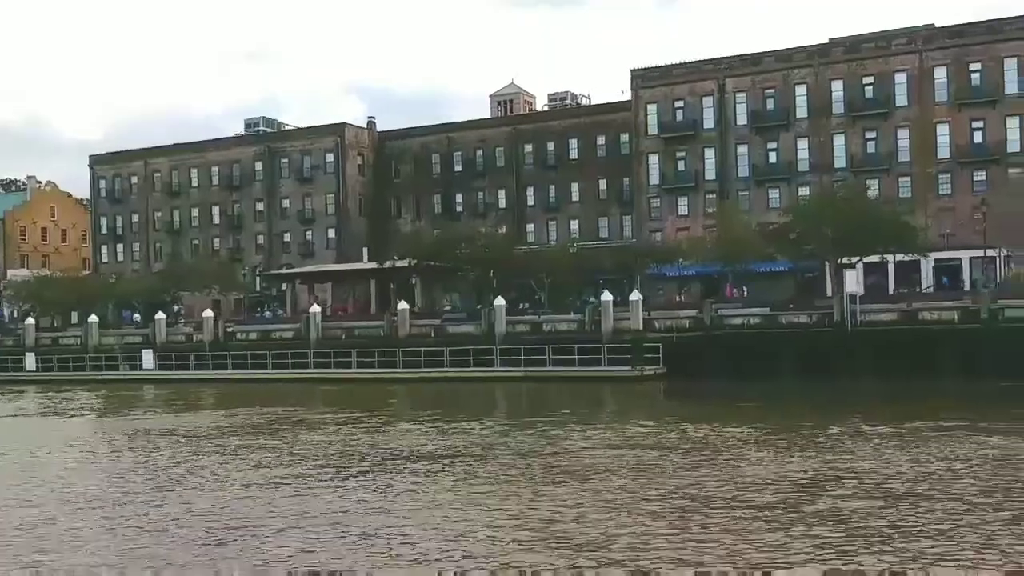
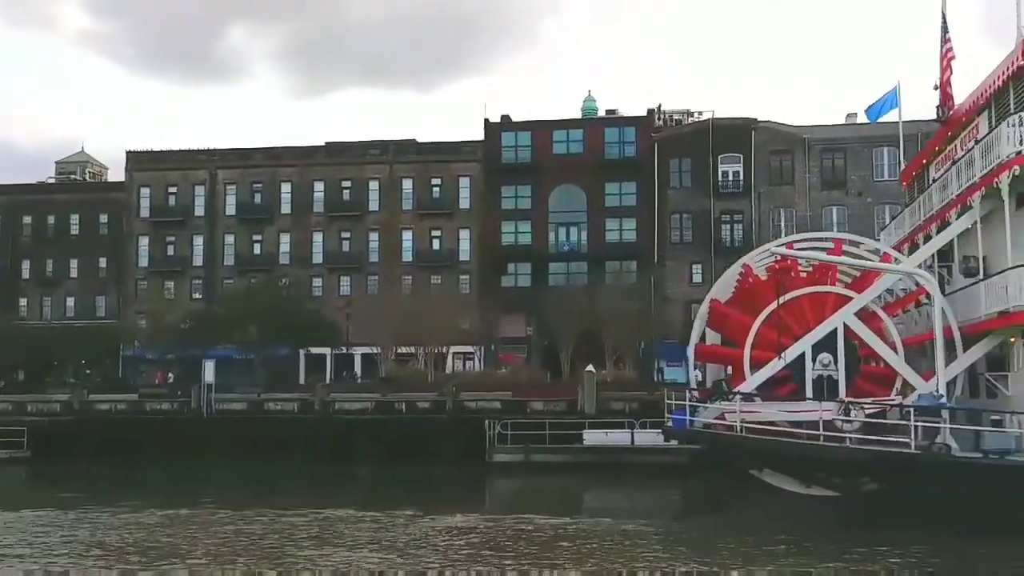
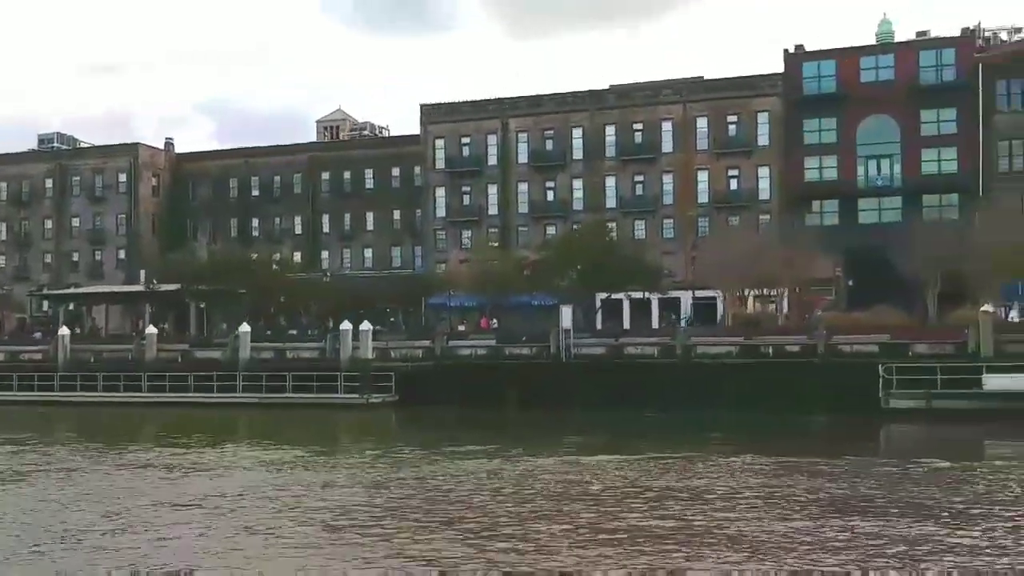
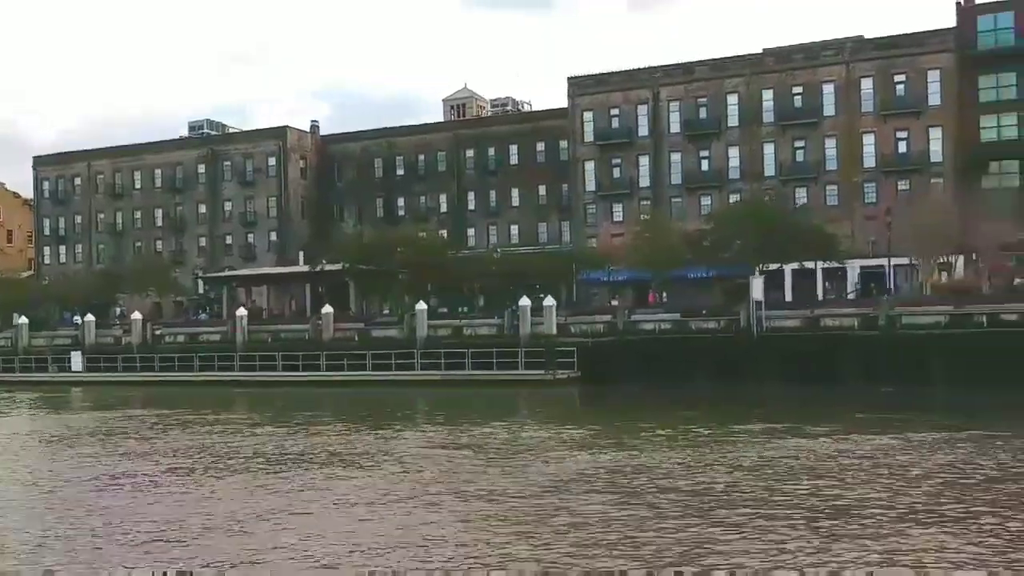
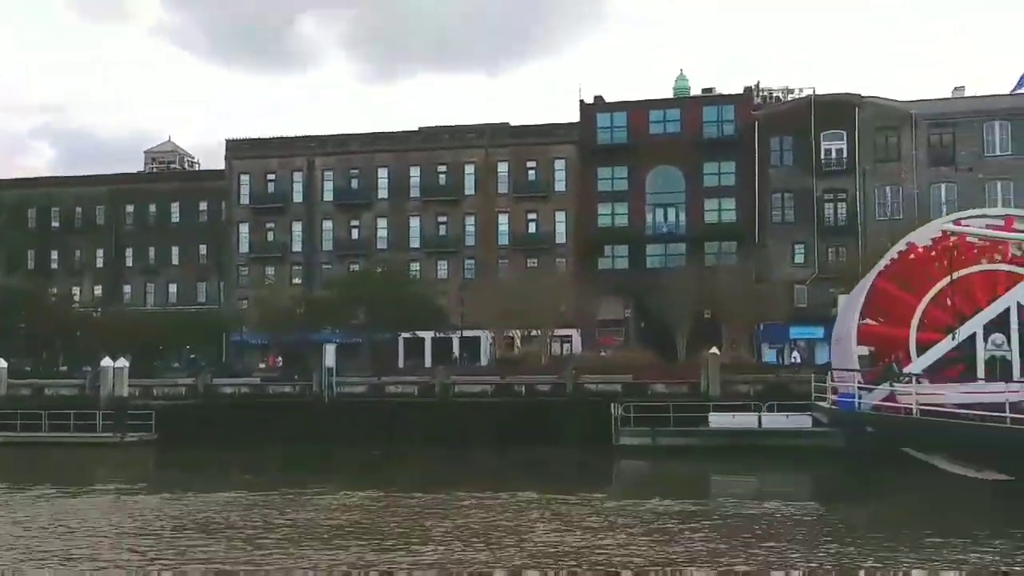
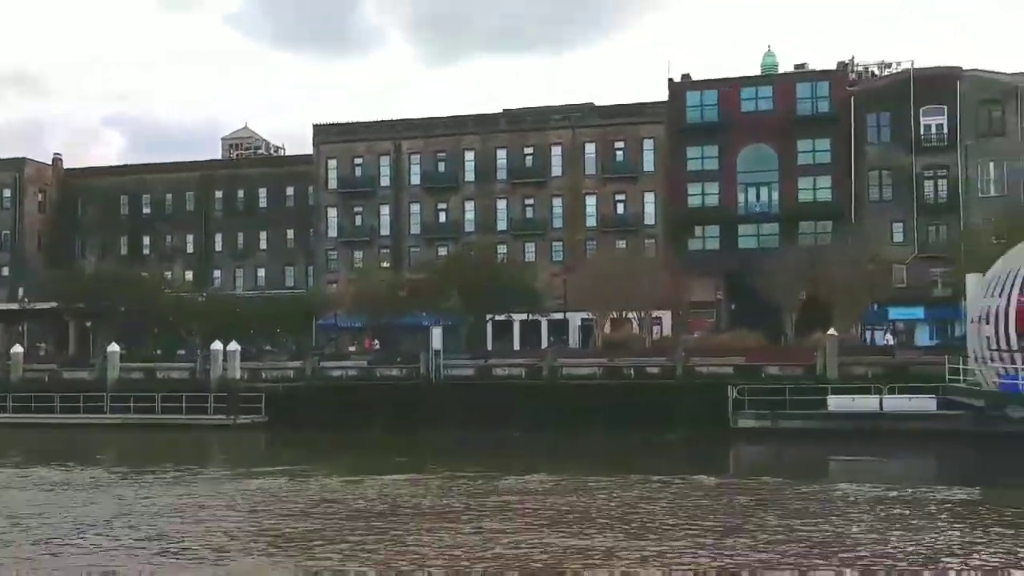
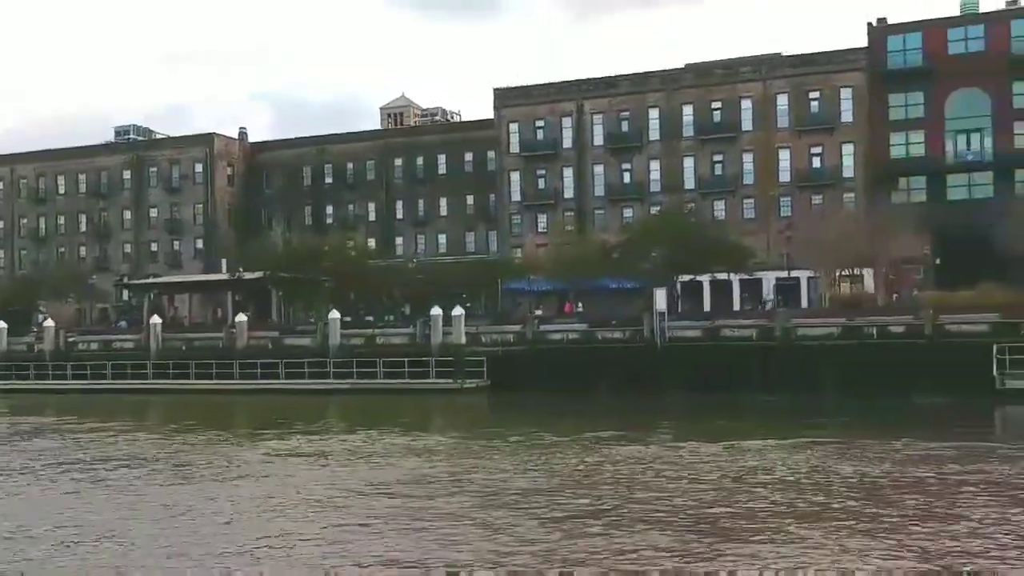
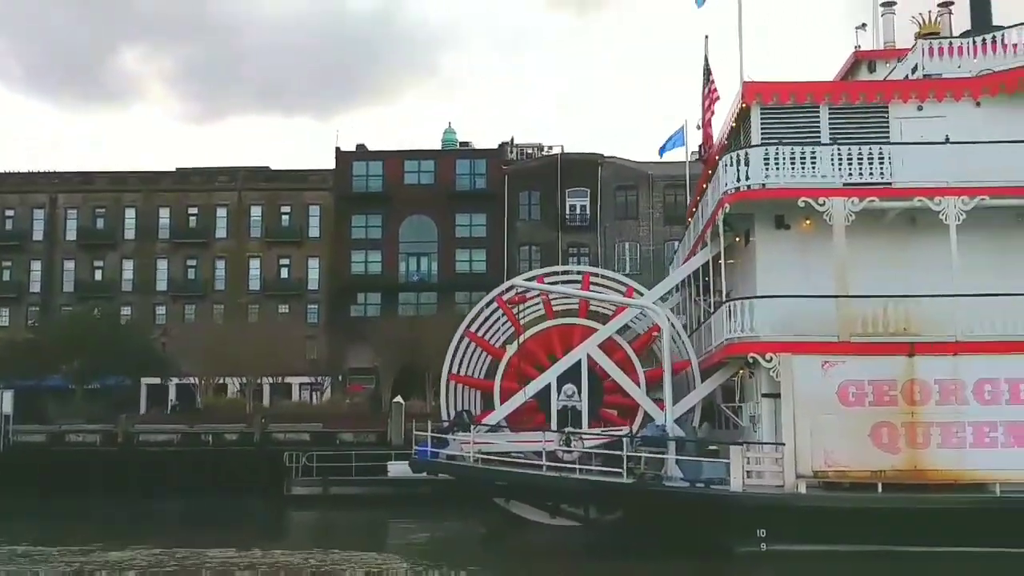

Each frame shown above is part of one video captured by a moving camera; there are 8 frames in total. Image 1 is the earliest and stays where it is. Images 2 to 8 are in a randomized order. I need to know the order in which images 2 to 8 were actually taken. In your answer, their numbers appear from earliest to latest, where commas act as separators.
4, 7, 3, 6, 5, 2, 8
